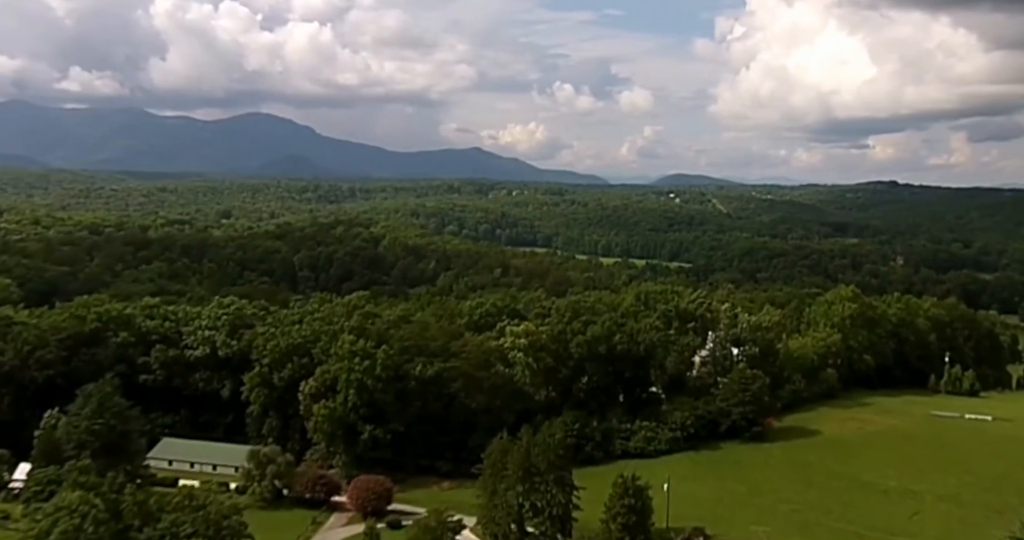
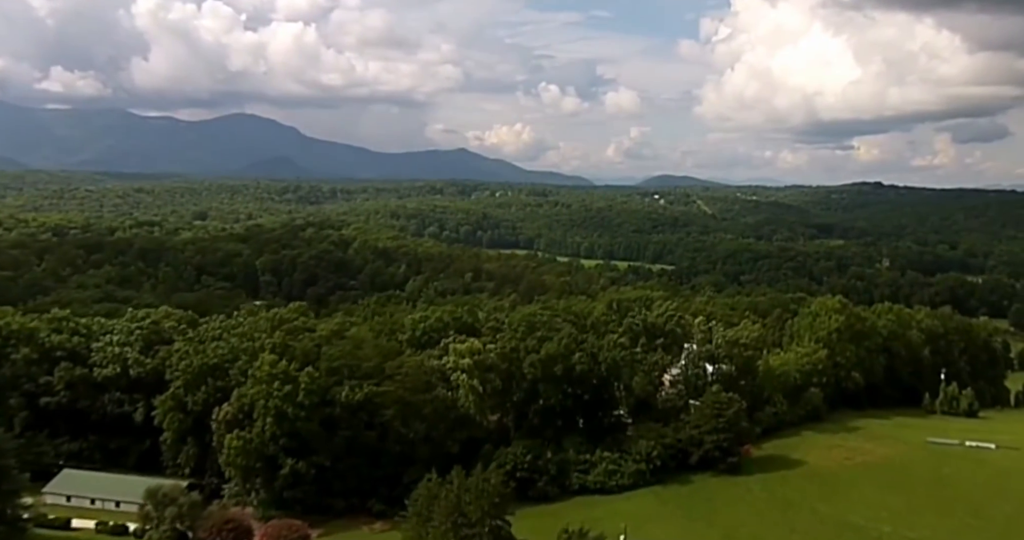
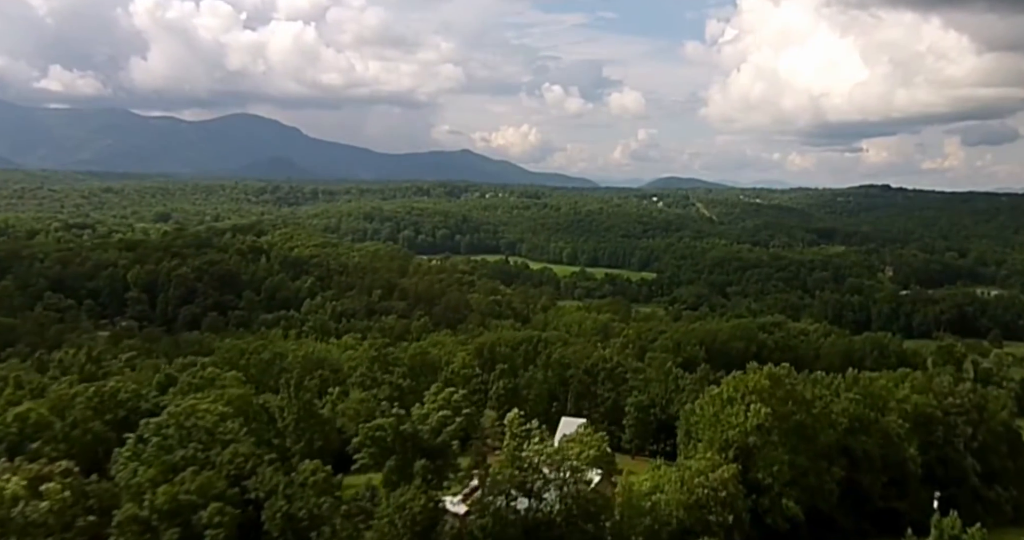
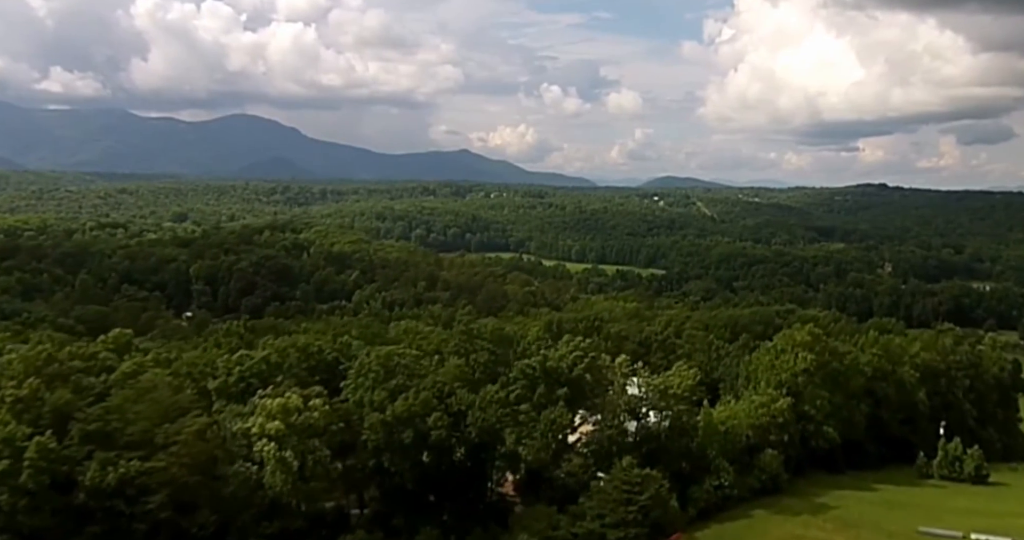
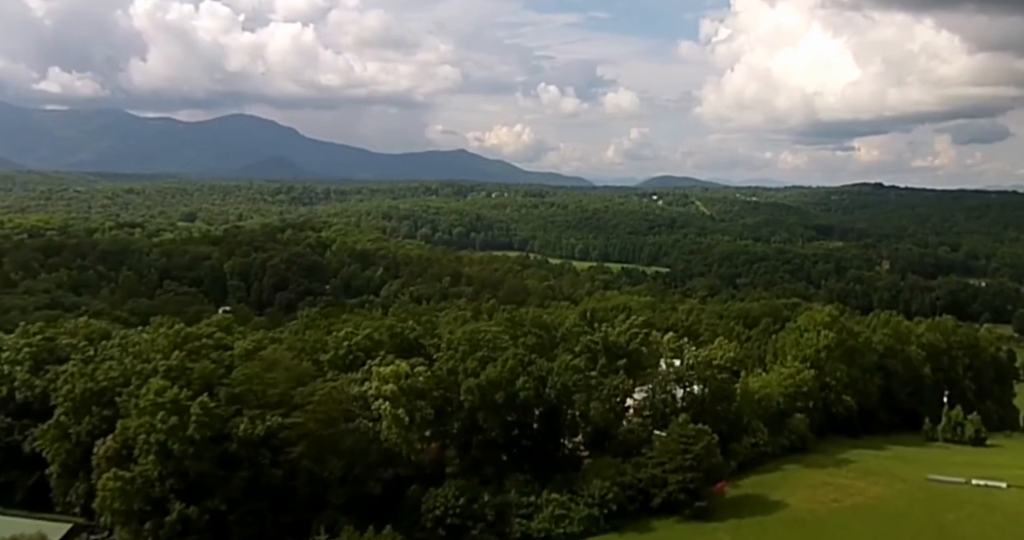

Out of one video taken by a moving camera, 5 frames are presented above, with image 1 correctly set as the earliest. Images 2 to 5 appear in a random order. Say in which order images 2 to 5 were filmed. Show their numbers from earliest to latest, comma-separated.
2, 5, 4, 3
